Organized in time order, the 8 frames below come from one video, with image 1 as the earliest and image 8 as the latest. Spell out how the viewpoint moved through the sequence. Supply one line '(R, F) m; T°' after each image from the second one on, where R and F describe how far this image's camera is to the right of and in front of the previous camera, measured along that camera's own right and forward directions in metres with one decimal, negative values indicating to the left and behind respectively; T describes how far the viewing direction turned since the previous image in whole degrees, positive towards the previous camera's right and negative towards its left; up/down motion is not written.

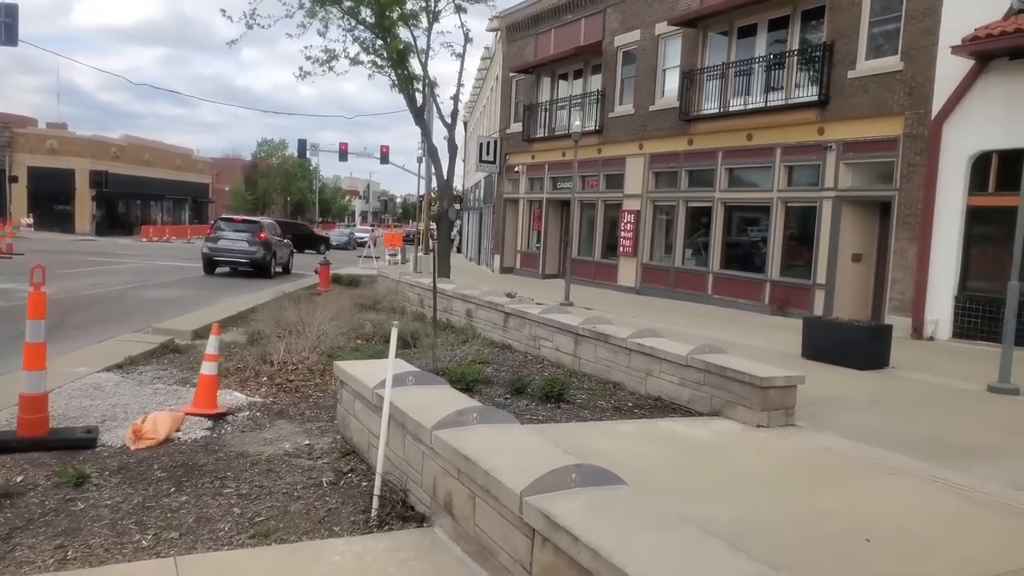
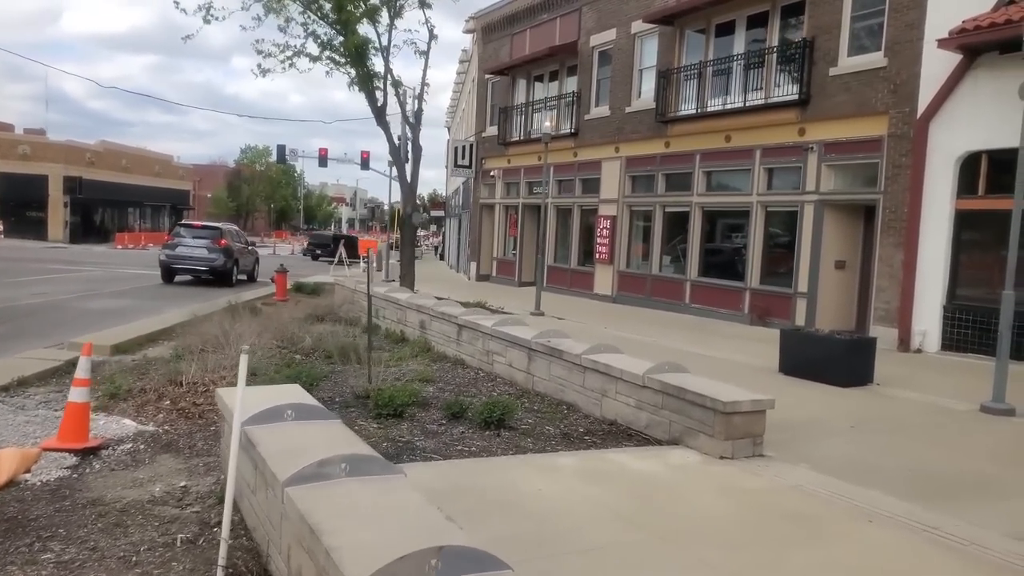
(+0.5, +0.8) m; +1°
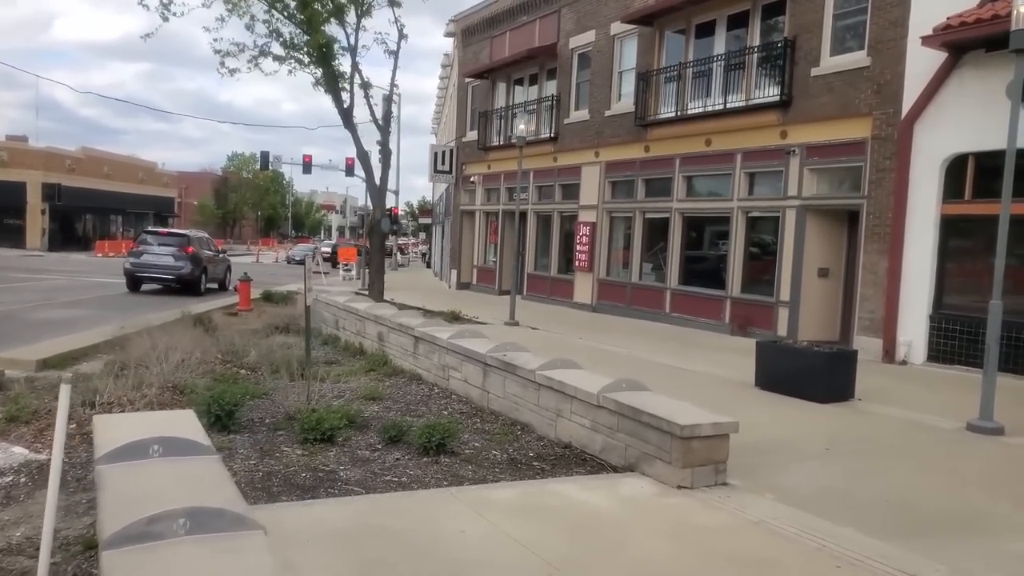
(+0.4, +0.6) m; +1°
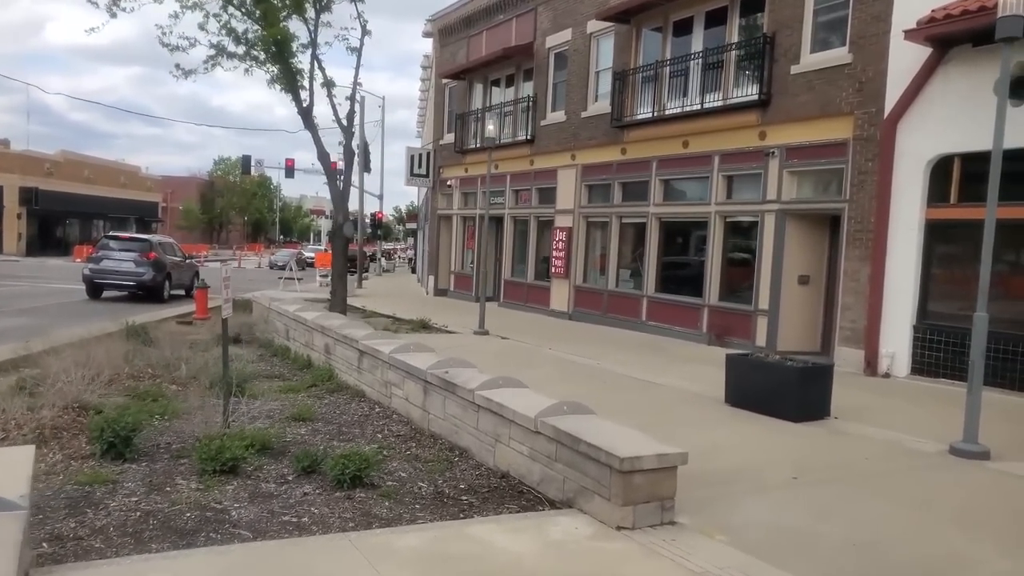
(+0.5, +0.6) m; 0°
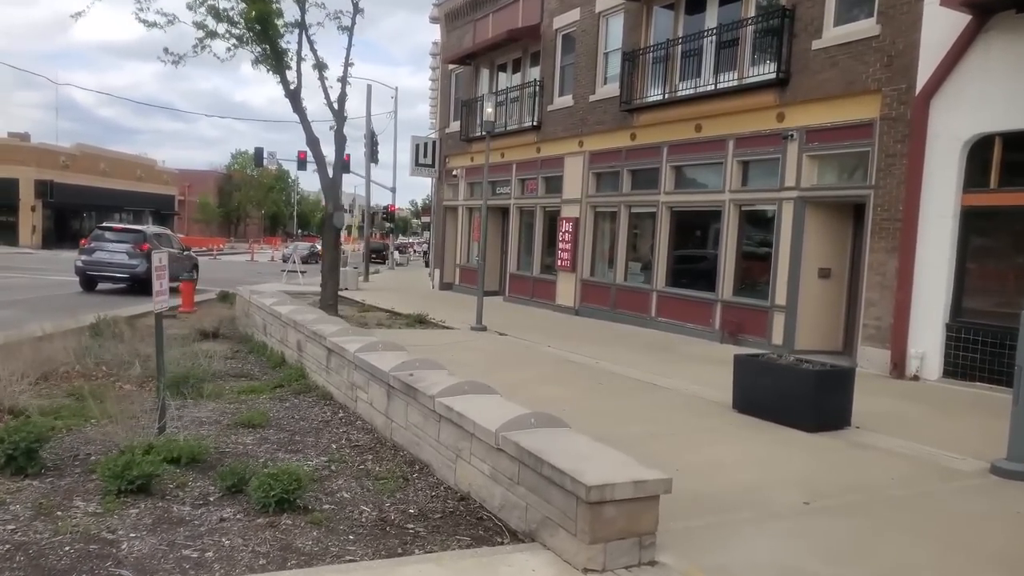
(+0.4, +0.8) m; -2°
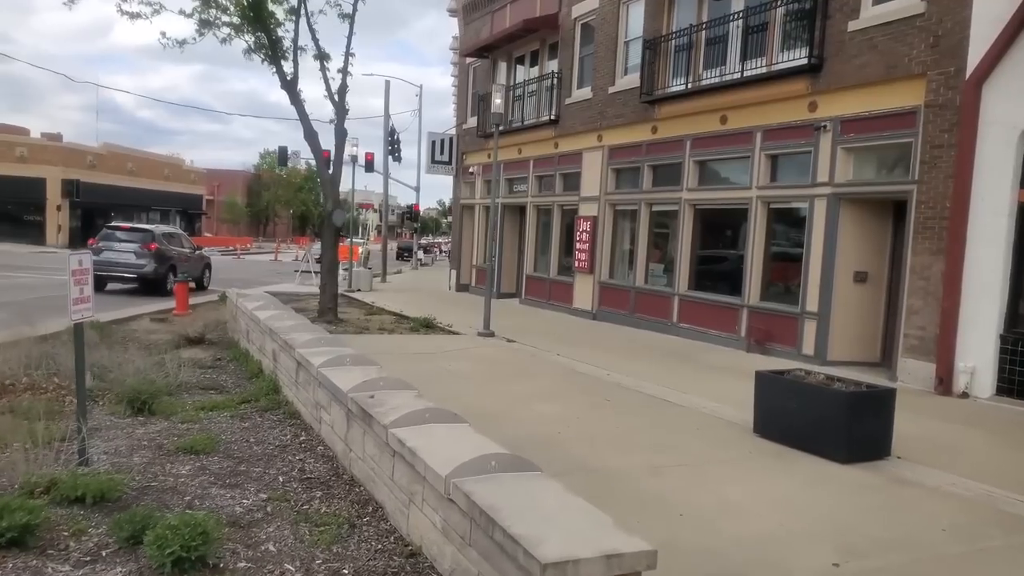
(+0.4, +0.9) m; -2°
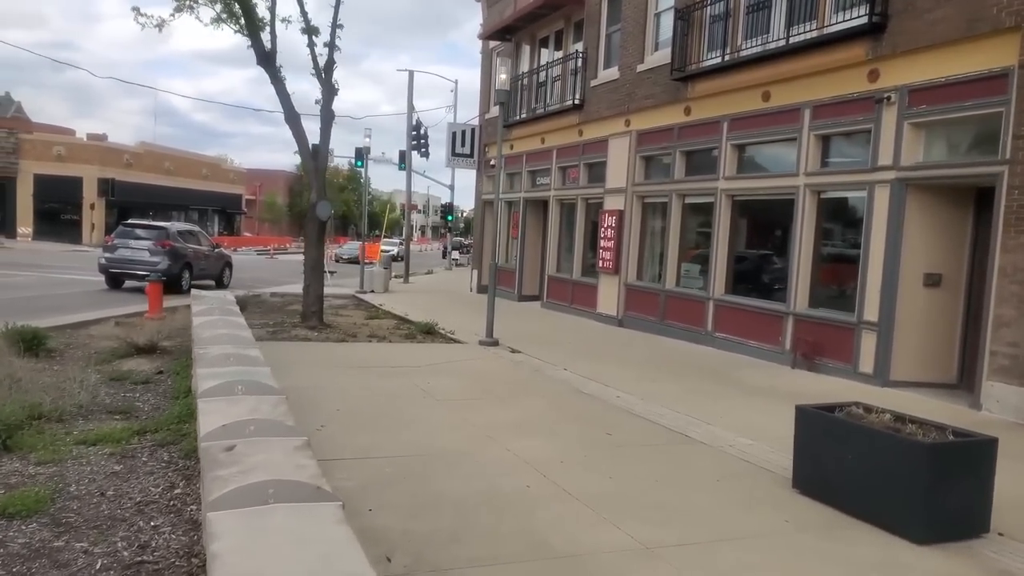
(+0.6, +1.6) m; -4°
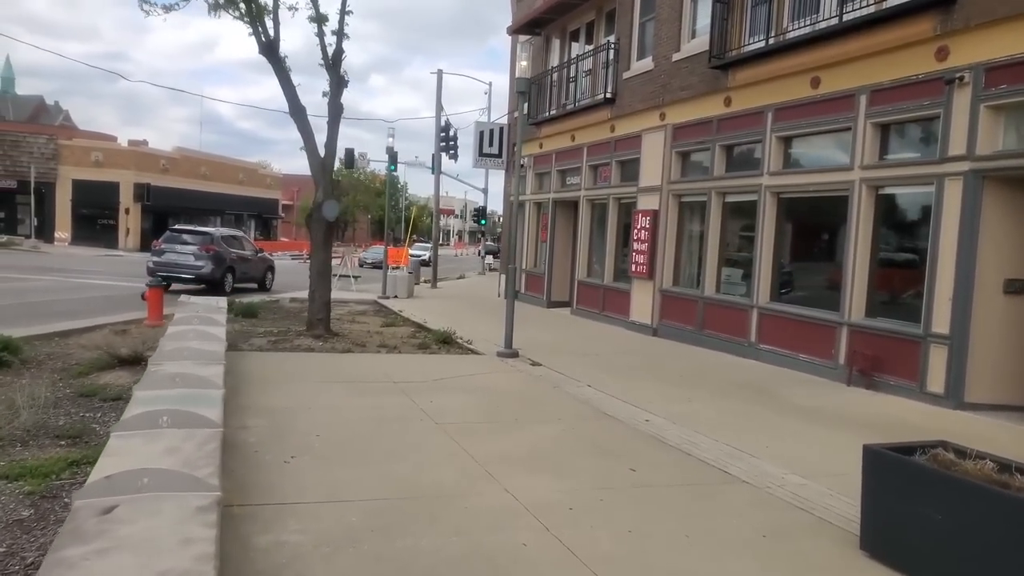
(+0.2, +1.0) m; -3°
